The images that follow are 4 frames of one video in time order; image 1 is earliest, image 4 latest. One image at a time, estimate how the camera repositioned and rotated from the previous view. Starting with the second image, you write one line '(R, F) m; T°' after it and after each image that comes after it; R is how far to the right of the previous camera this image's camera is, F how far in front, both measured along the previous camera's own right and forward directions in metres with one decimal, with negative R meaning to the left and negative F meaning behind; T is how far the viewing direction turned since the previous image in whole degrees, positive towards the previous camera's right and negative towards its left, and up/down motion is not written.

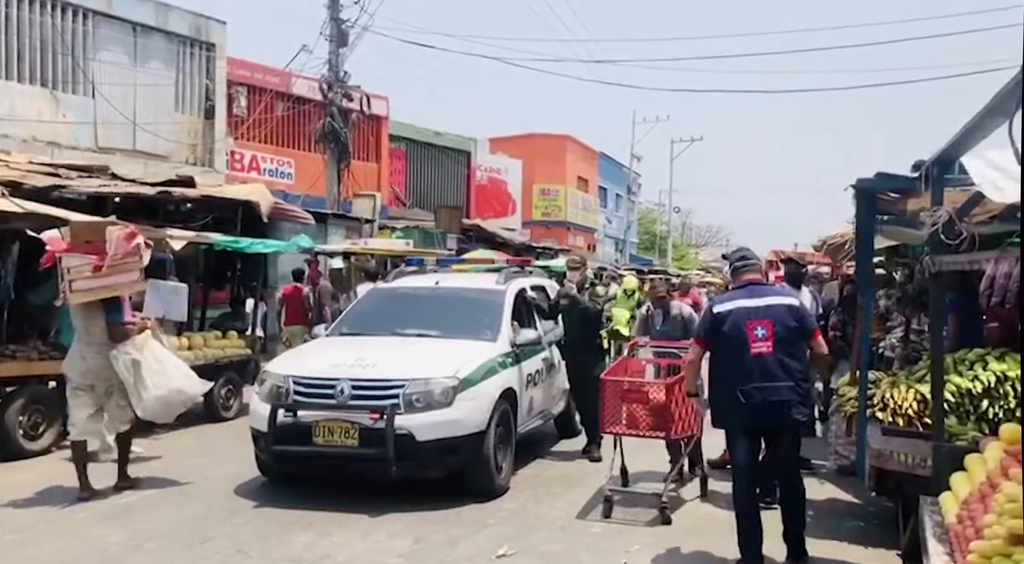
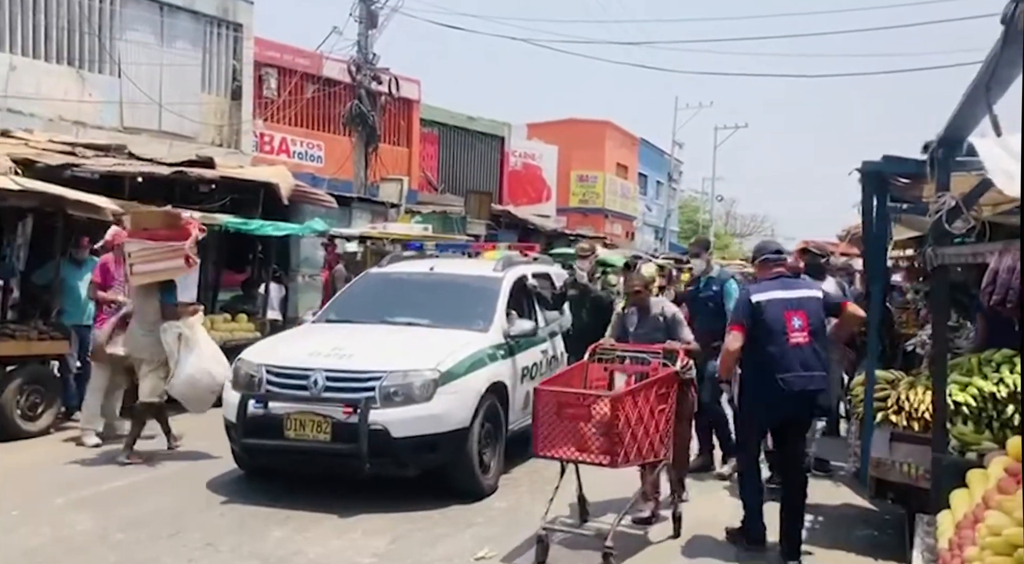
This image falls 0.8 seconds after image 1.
(+0.3, +0.4) m; -2°
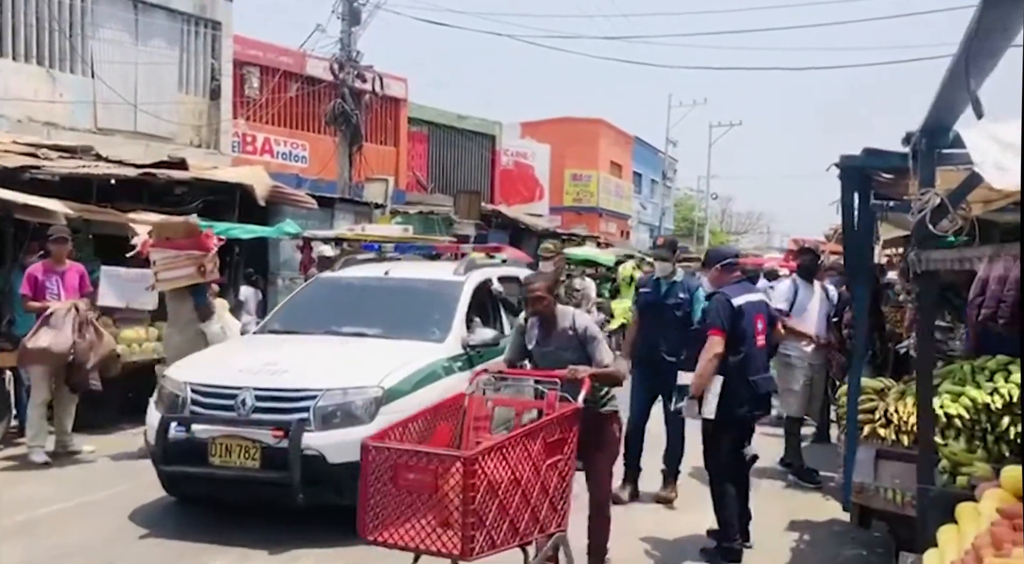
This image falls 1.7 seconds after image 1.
(+0.2, +0.5) m; 0°
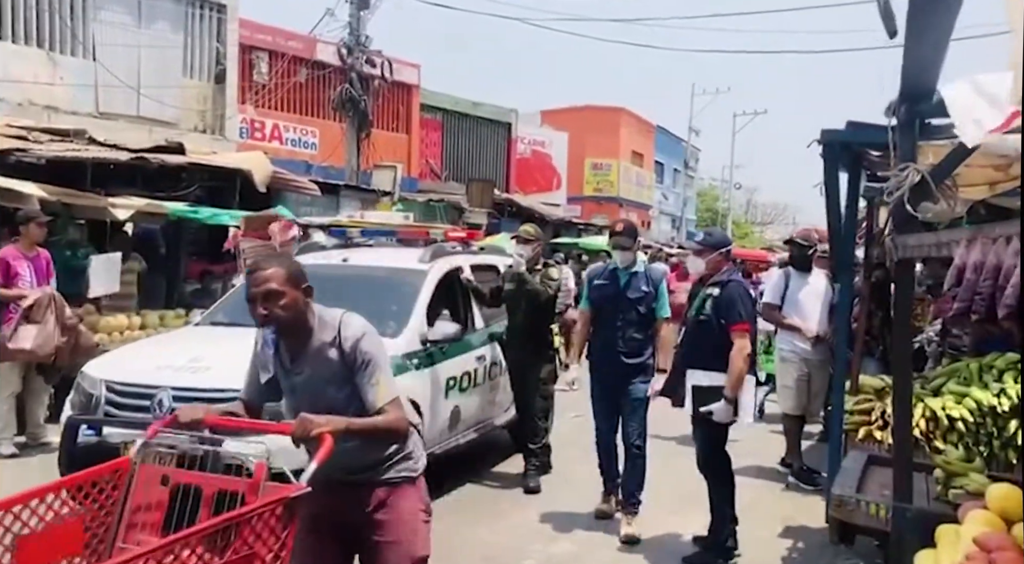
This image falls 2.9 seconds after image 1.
(+0.3, +0.4) m; -1°
